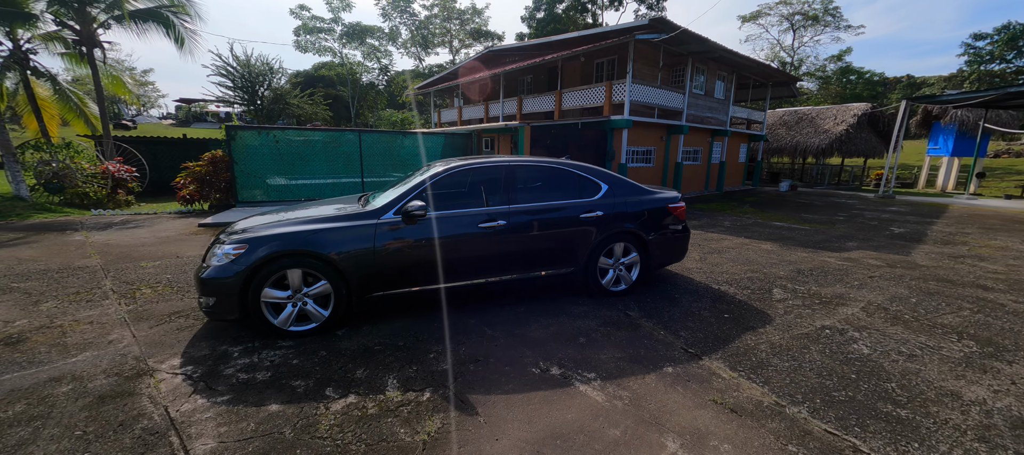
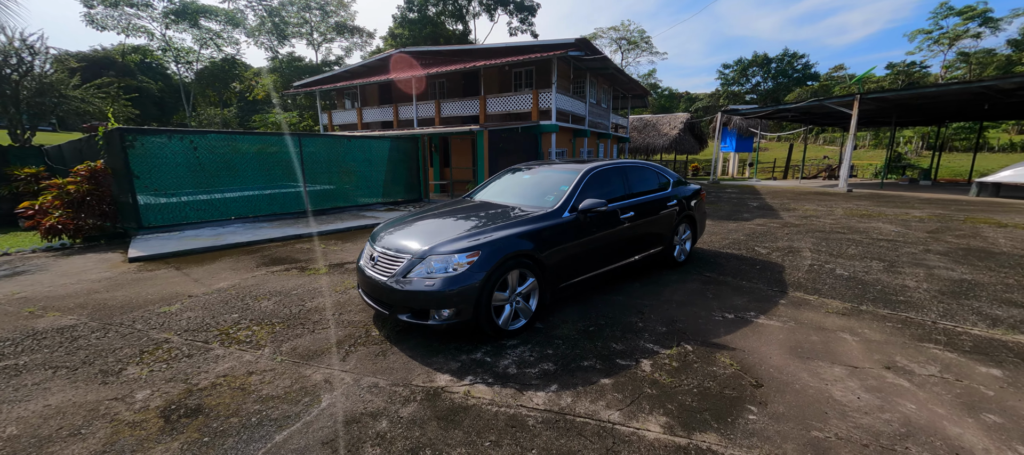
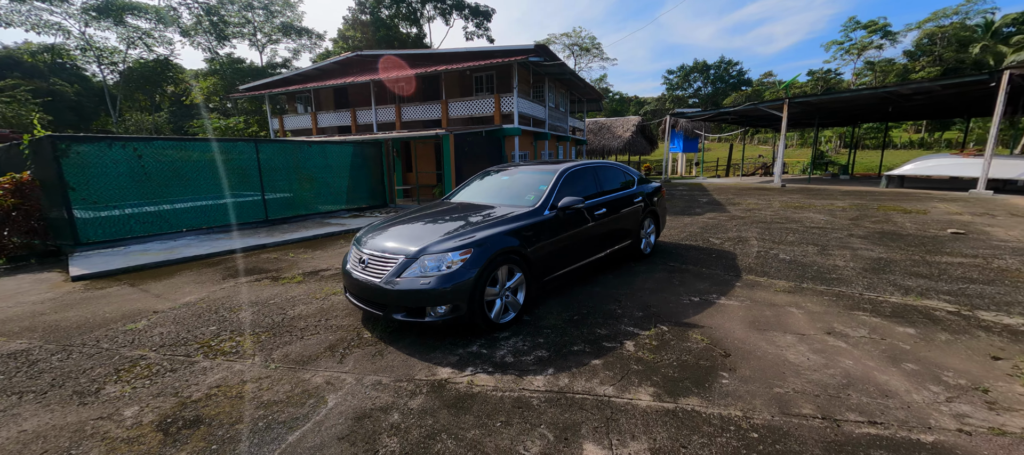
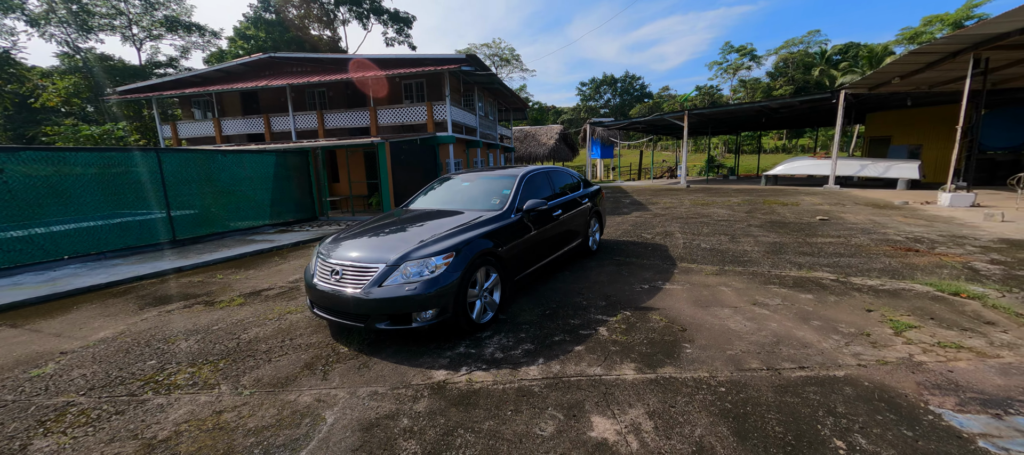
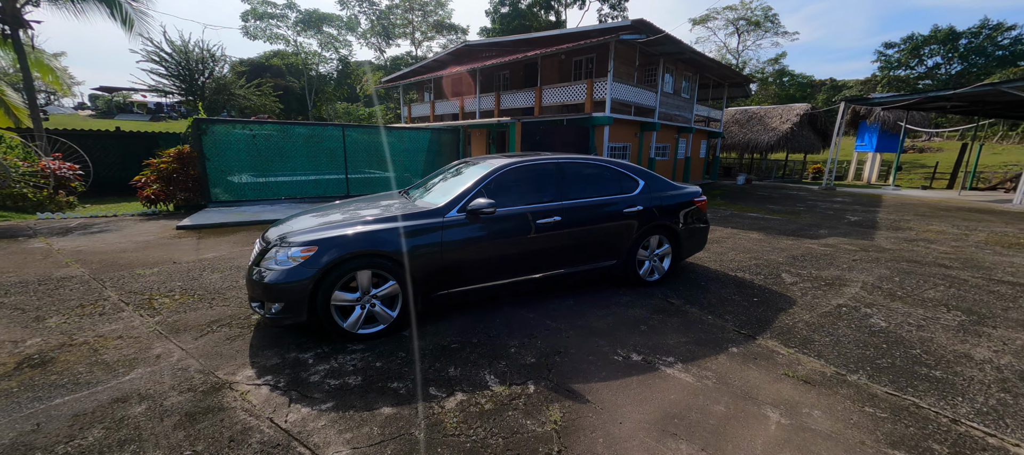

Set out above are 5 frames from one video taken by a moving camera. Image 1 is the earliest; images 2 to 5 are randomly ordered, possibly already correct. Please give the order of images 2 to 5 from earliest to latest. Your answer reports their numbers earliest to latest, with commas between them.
5, 2, 3, 4
